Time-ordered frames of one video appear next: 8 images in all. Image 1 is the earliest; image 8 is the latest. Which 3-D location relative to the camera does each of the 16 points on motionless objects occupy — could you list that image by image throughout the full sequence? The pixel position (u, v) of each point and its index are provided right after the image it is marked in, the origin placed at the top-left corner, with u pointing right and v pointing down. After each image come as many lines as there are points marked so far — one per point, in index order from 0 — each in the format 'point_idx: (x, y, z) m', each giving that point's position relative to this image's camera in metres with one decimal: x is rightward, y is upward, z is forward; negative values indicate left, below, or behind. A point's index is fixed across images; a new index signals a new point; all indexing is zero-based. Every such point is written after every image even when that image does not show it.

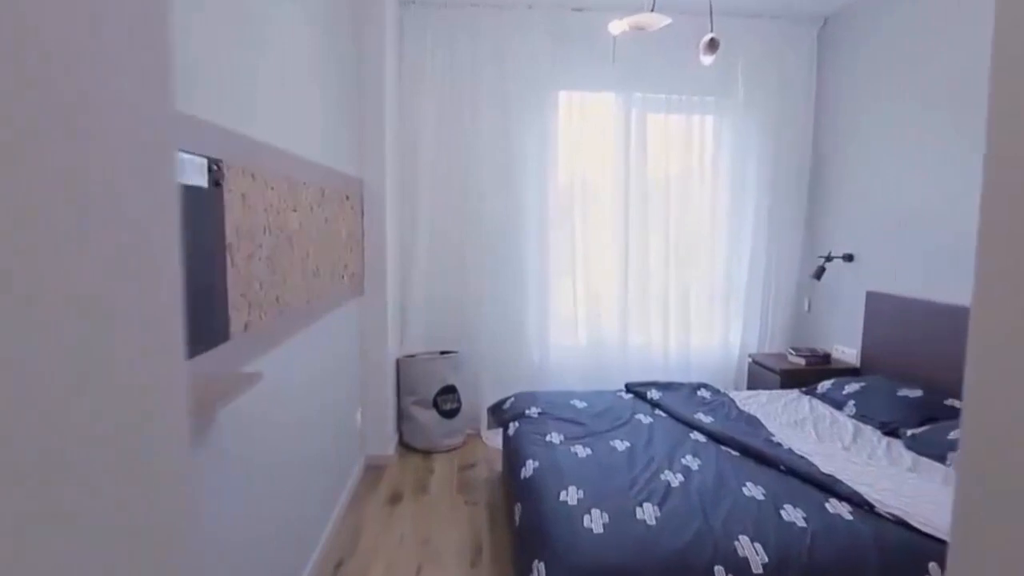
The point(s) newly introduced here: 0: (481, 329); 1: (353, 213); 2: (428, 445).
0: (-0.2, -0.3, +4.2) m
1: (-0.9, +0.4, +3.3) m
2: (-0.5, -1.0, +4.0) m
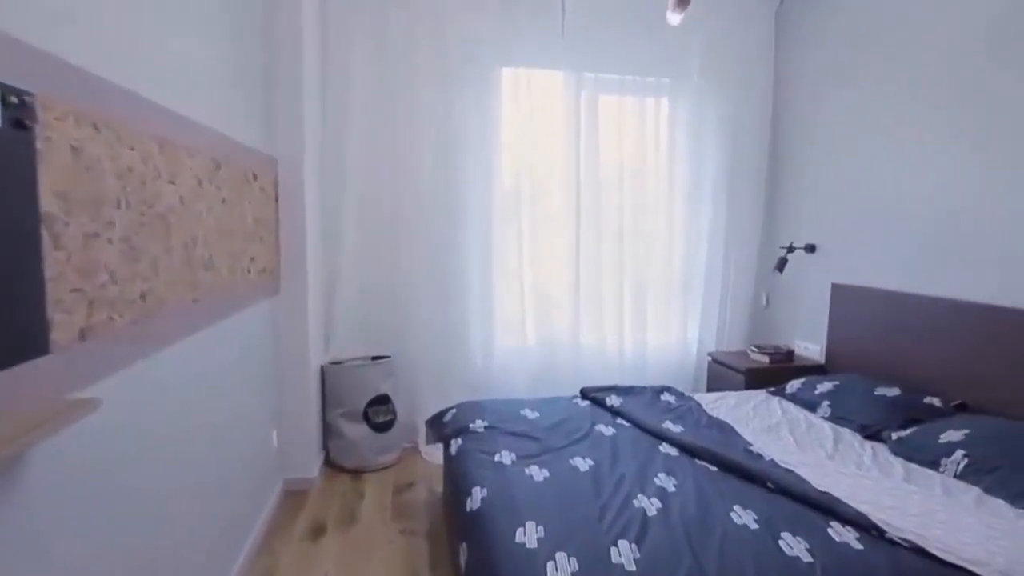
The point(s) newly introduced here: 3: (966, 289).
0: (-0.6, -0.3, +3.7) m
1: (-1.1, +0.4, +2.8) m
2: (-0.9, -1.0, +3.5) m
3: (+2.0, 0.0, +2.8) m
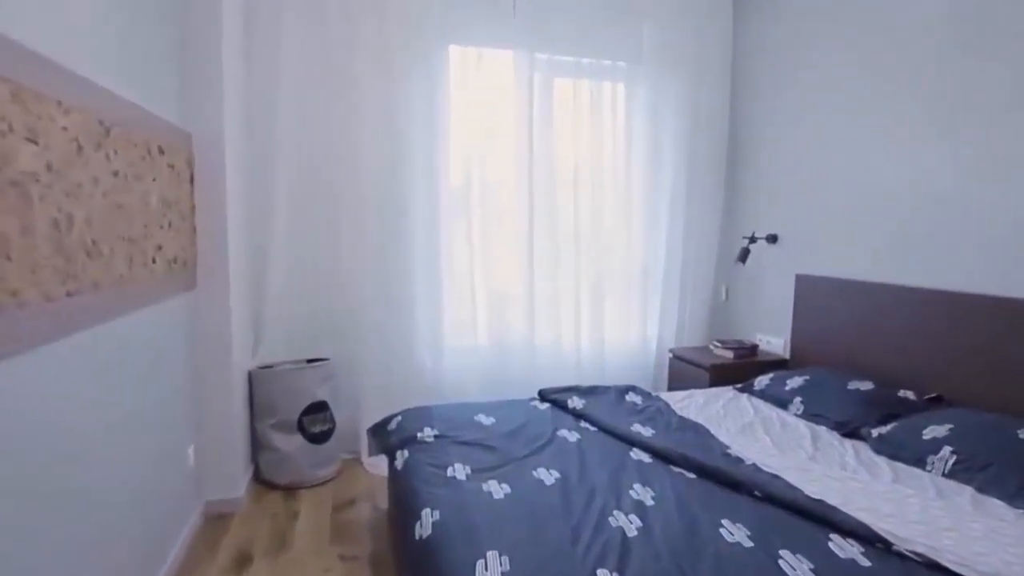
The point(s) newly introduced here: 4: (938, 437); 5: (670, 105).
0: (-0.8, -0.2, +3.4) m
1: (-1.3, +0.4, +2.4) m
2: (-1.1, -1.0, +3.1) m
3: (+1.8, 0.0, +2.6) m
4: (+1.5, -0.5, +2.2) m
5: (+1.0, +1.1, +3.8) m
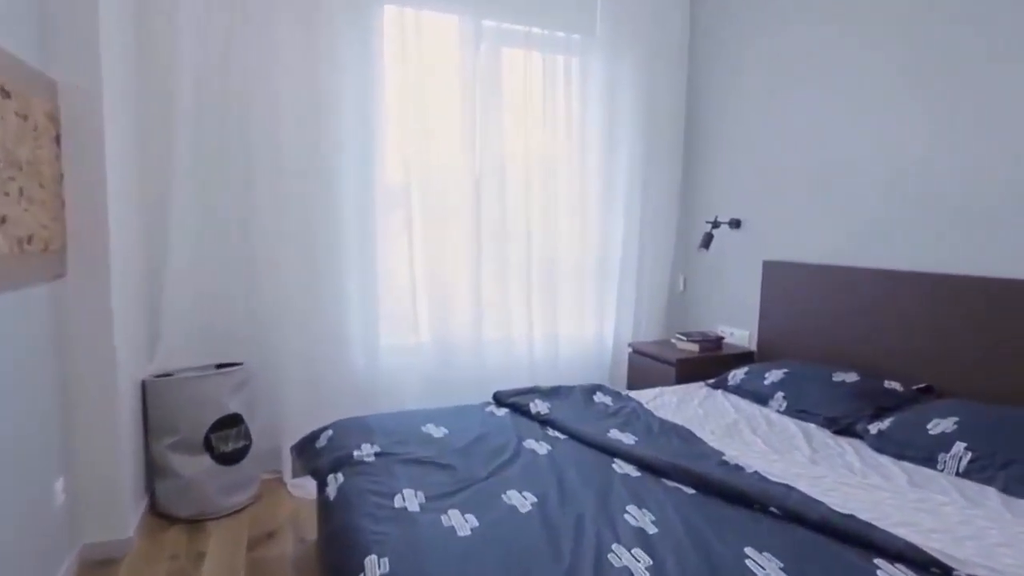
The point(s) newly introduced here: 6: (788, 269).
0: (-1.1, -0.2, +2.9) m
1: (-1.5, +0.5, +1.9) m
2: (-1.3, -0.9, +2.6) m
3: (+1.7, +0.1, +2.5) m
4: (+1.4, -0.5, +2.0) m
5: (+0.6, +1.2, +3.5) m
6: (+1.3, +0.1, +3.0) m
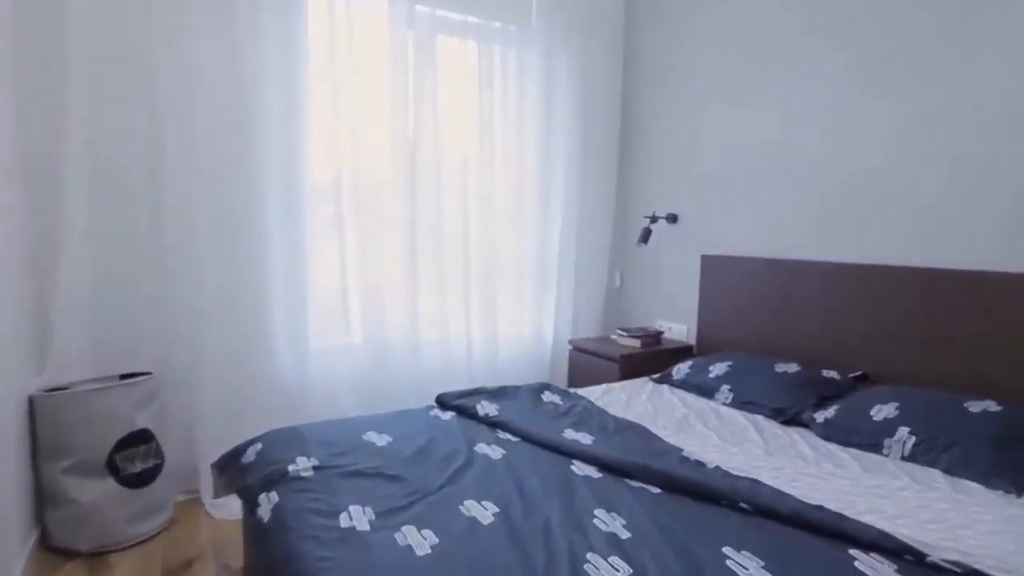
0: (-1.4, -0.2, +2.6) m
1: (-1.6, +0.5, +1.6) m
2: (-1.6, -0.9, +2.3) m
3: (+1.4, +0.1, +2.5) m
4: (+1.2, -0.4, +2.0) m
5: (+0.3, +1.2, +3.4) m
6: (+1.1, +0.1, +3.0) m
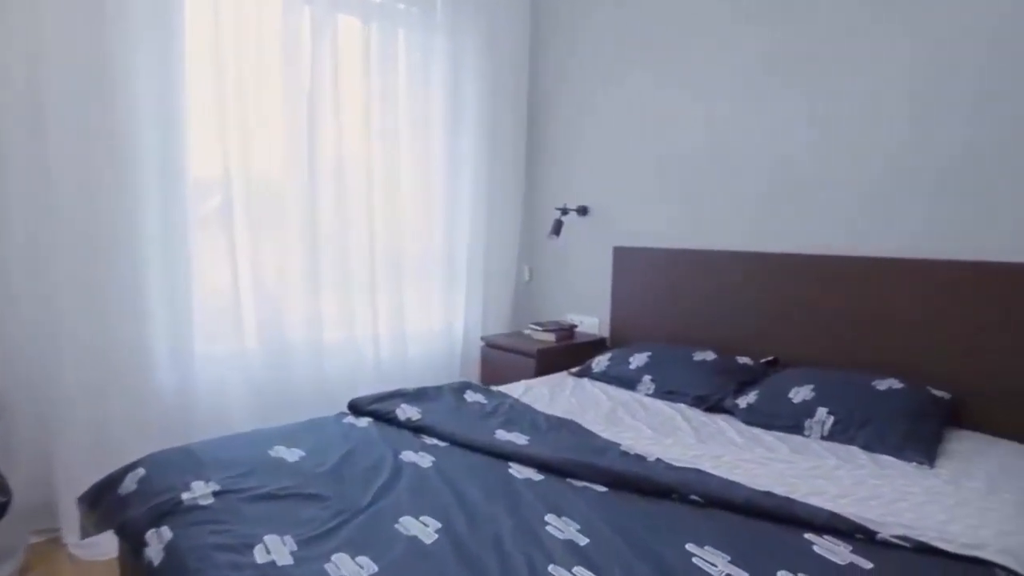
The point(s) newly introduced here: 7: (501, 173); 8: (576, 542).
0: (-1.7, -0.2, +2.2) m
1: (-1.8, +0.5, +1.1) m
2: (-1.8, -1.0, +1.9) m
3: (+1.1, +0.2, +2.6) m
4: (+1.0, -0.4, +2.1) m
5: (-0.2, +1.2, +3.3) m
6: (+0.6, +0.2, +3.0) m
7: (-0.1, +0.6, +3.5) m
8: (+0.1, -0.5, +1.3) m
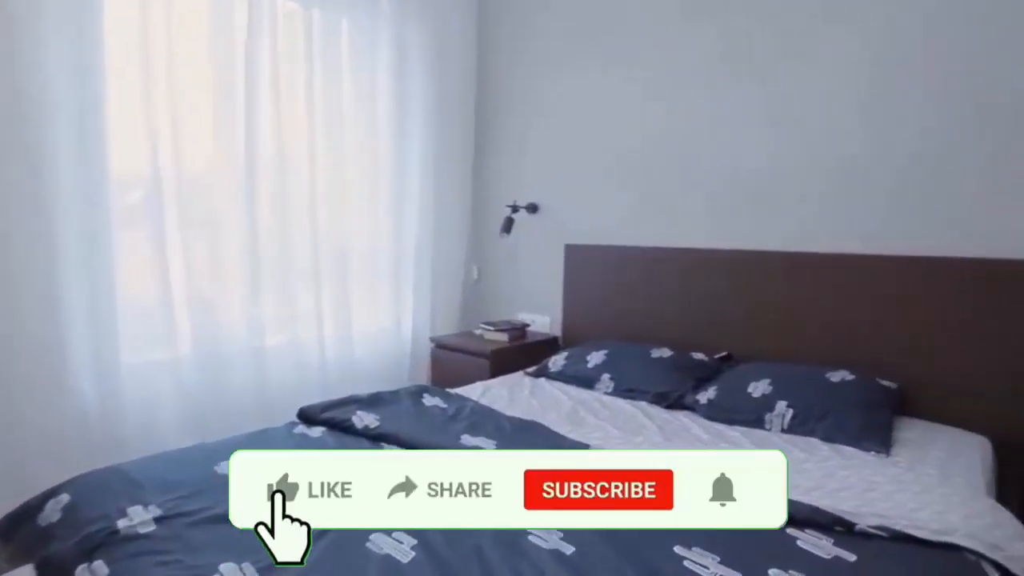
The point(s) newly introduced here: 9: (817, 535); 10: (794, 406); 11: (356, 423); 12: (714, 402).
0: (-1.8, -0.2, +1.9) m
1: (-1.8, +0.5, +0.9) m
2: (-1.9, -1.0, +1.6) m
3: (+0.9, +0.2, +2.7) m
4: (+0.9, -0.4, +2.1) m
5: (-0.5, +1.2, +3.2) m
6: (+0.4, +0.2, +3.0) m
7: (-0.4, +0.7, +3.4) m
8: (+0.1, -0.5, +1.2) m
9: (+0.6, -0.5, +1.3) m
10: (+0.9, -0.4, +2.0) m
11: (-0.5, -0.4, +1.9) m
12: (+0.7, -0.4, +2.1) m
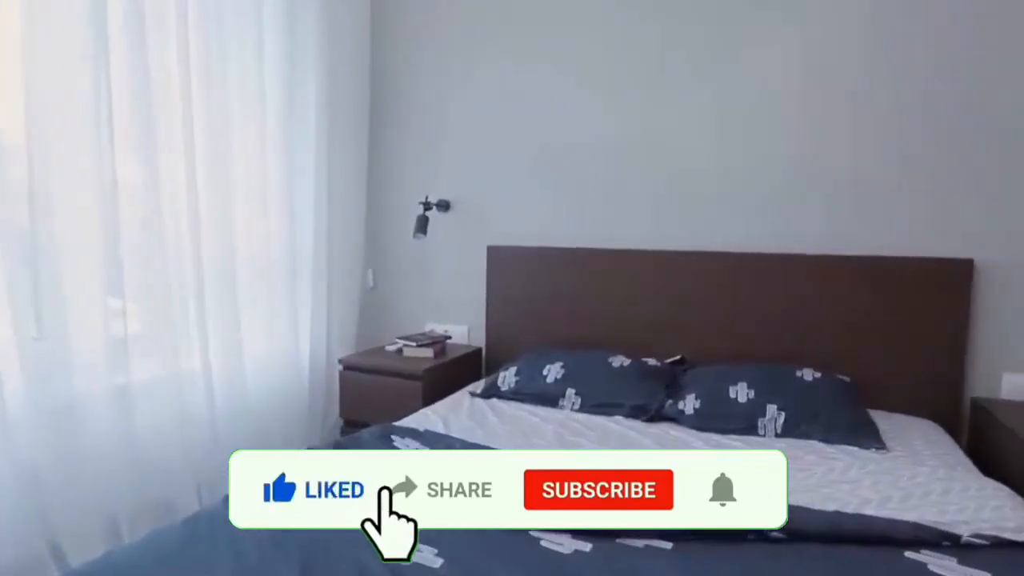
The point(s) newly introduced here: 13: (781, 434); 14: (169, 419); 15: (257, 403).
0: (-1.7, -0.3, +1.1) m
1: (-1.3, +0.4, 0.0) m
2: (-1.6, -1.1, +0.7) m
3: (+0.6, +0.2, +2.6) m
4: (+0.8, -0.4, +2.0) m
5: (-0.9, +1.2, +2.6) m
6: (0.0, +0.2, +2.8) m
7: (-0.8, +0.6, +2.9) m
8: (+0.3, -0.5, +1.0) m
9: (+0.8, -0.5, +1.2) m
10: (+0.9, -0.4, +2.0) m
11: (-0.4, -0.5, +1.4) m
12: (+0.6, -0.4, +2.0) m
13: (+0.8, -0.5, +1.9) m
14: (-1.2, -0.4, +2.1) m
15: (-1.0, -0.5, +2.5) m
